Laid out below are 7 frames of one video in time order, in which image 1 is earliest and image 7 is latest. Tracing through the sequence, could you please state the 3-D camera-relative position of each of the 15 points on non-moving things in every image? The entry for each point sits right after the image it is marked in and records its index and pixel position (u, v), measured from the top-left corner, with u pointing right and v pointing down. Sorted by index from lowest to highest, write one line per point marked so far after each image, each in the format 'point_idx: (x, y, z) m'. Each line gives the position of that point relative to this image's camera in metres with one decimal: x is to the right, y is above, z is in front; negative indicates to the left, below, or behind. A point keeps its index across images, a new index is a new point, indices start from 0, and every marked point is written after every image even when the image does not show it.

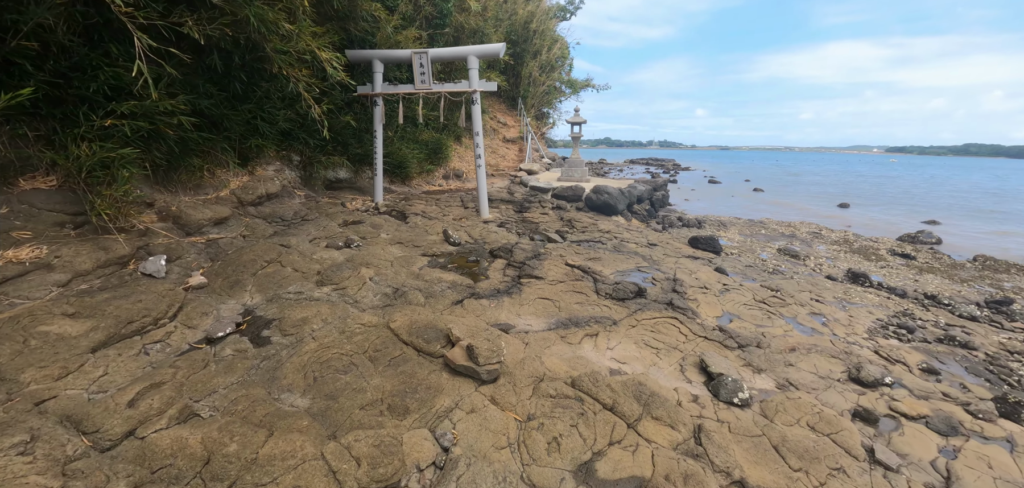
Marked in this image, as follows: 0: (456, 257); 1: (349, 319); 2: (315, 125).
0: (-0.7, -0.2, +5.3) m
1: (-1.2, -0.6, +3.1) m
2: (-3.2, +2.0, +6.7) m
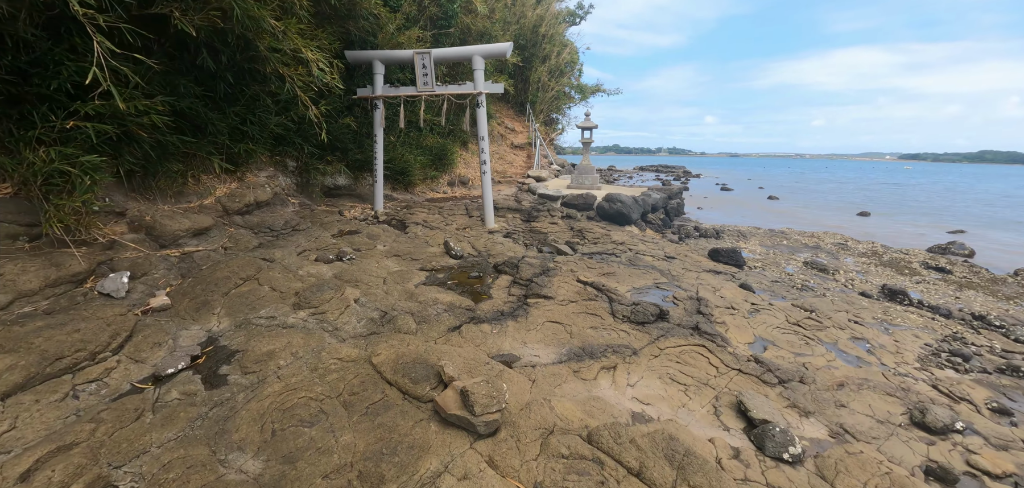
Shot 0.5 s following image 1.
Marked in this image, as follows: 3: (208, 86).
0: (-0.6, -0.3, +4.8) m
1: (-1.2, -0.7, +2.6) m
2: (-3.1, +1.8, +6.3) m
3: (-3.6, +1.9, +4.9) m
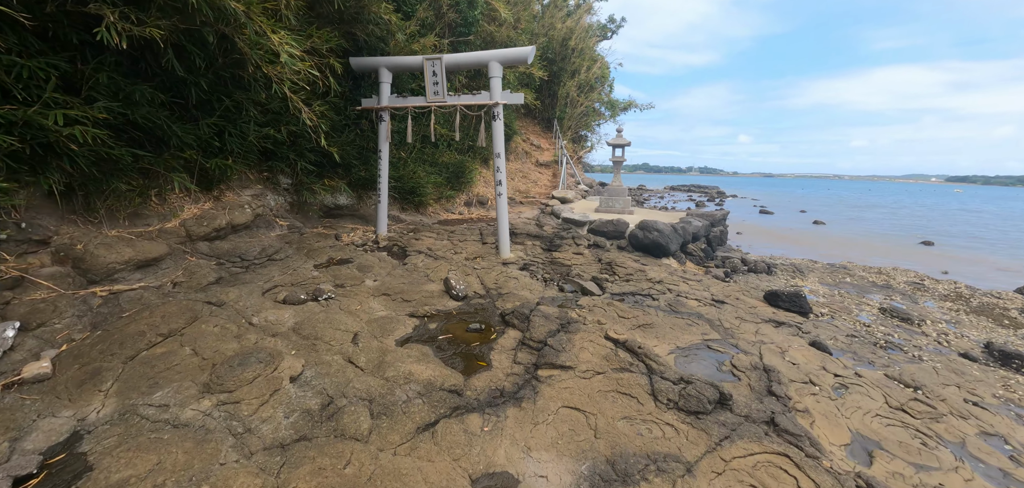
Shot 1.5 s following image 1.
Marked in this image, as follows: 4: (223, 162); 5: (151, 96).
0: (-0.5, -0.7, +3.9) m
1: (-1.3, -1.0, +1.7) m
2: (-2.9, +1.4, +5.6) m
3: (-3.5, +1.6, +4.2) m
4: (-3.2, +0.9, +4.6) m
5: (-3.4, +1.4, +3.8) m
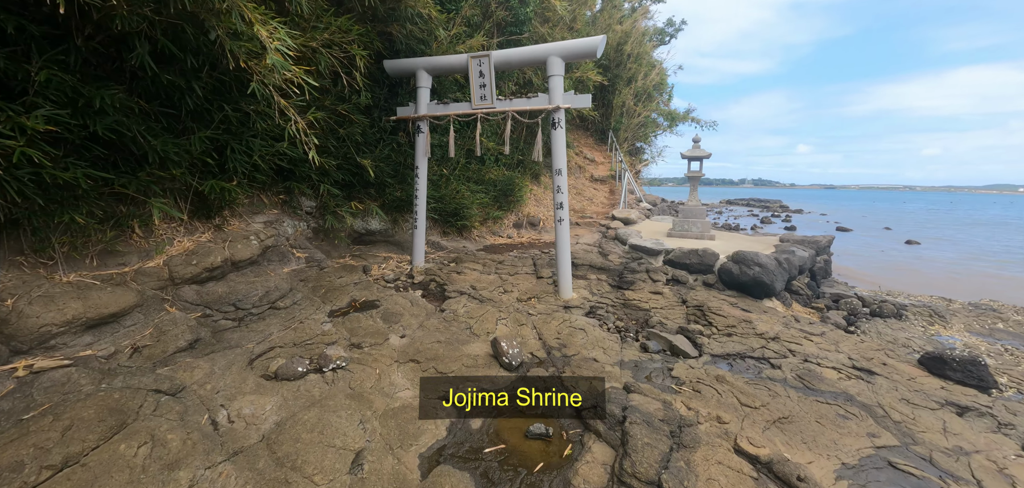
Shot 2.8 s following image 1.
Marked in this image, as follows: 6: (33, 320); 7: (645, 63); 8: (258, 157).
0: (0.0, -1.1, +2.7) m
1: (-1.0, -1.3, +0.6) m
2: (-2.1, +1.0, +4.7) m
3: (-2.9, +1.2, +3.4) m
4: (-2.6, +0.5, +3.7) m
5: (-2.8, +1.0, +3.0) m
6: (-2.9, -0.5, +2.5) m
7: (+4.5, +6.1, +13.6) m
8: (-2.5, +0.9, +4.0) m
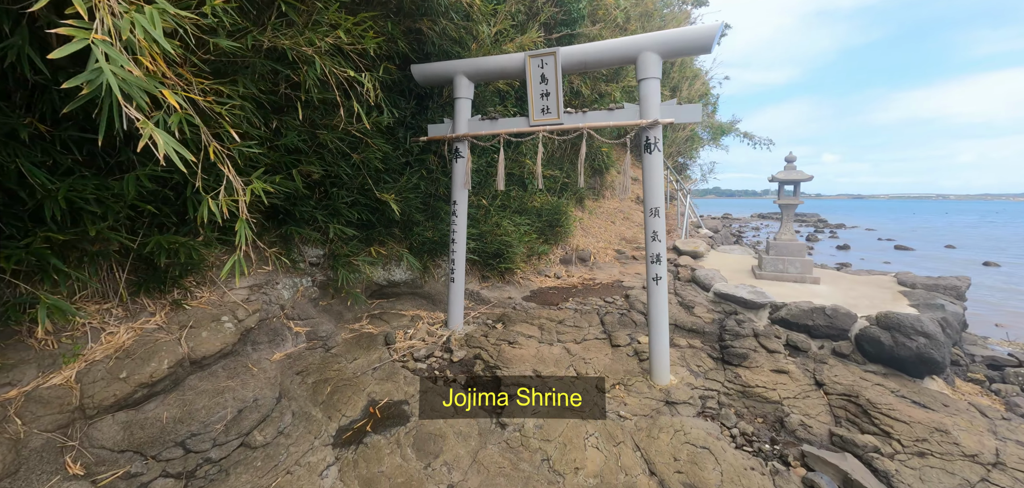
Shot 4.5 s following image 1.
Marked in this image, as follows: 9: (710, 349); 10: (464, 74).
0: (+0.5, -1.6, +1.3) m
1: (-0.5, -1.8, -0.8) m
2: (-1.5, +0.4, +3.5) m
3: (-2.3, +0.7, +2.2) m
4: (-2.0, 0.0, +2.5) m
5: (-2.3, +0.5, +1.8) m
6: (-2.3, -1.0, +1.3) m
7: (+5.5, +5.3, +12.3) m
8: (-1.9, +0.3, +2.8) m
9: (+2.1, -1.1, +4.3) m
10: (-0.4, +1.6, +3.9) m
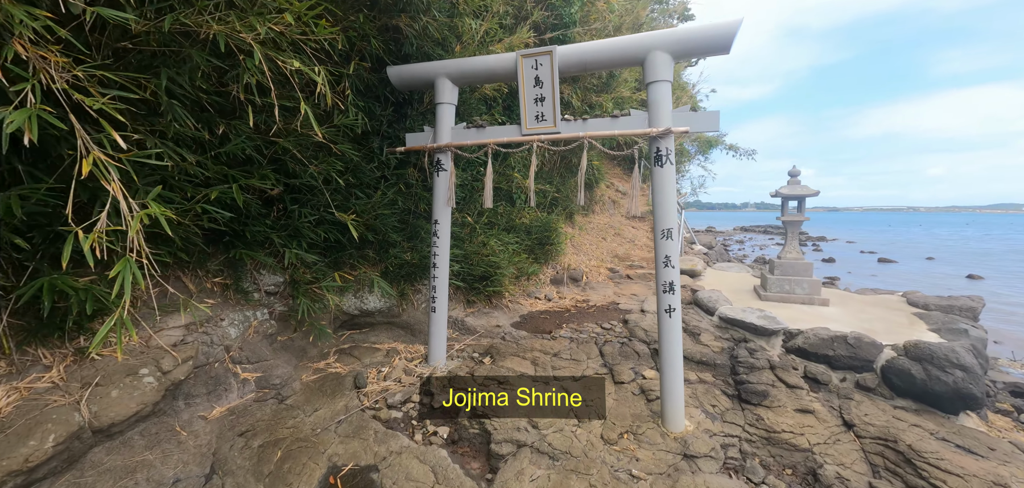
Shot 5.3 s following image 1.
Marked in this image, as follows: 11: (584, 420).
0: (+0.6, -1.8, +0.8) m
1: (-0.4, -1.8, -1.3) m
2: (-1.6, +0.2, +2.9) m
3: (-2.3, +0.5, +1.6) m
4: (-2.0, -0.2, +1.9) m
5: (-2.3, +0.3, +1.2) m
6: (-2.3, -1.1, +0.7) m
7: (+5.0, +4.8, +12.1) m
8: (-1.9, +0.1, +2.2) m
9: (+2.0, -1.3, +3.8) m
10: (-0.5, +1.4, +3.4) m
11: (+0.5, -1.4, +3.1) m
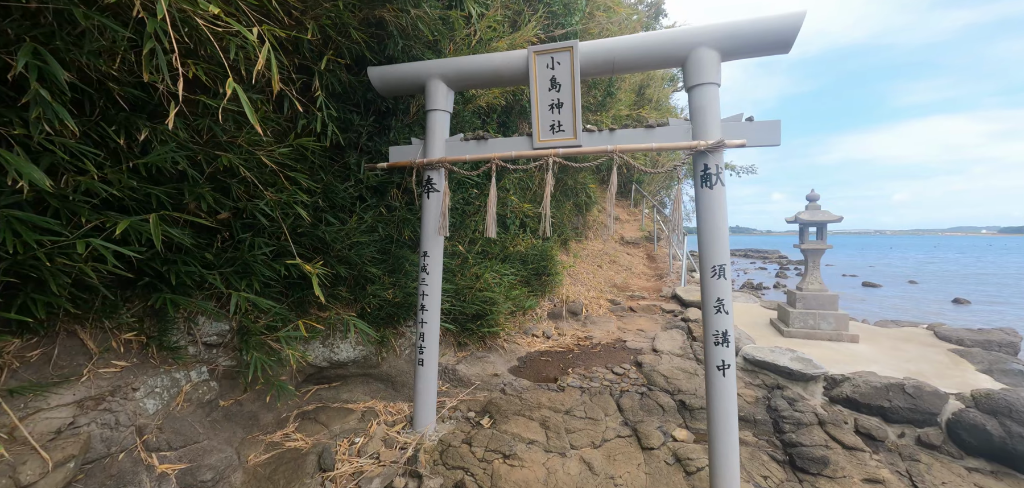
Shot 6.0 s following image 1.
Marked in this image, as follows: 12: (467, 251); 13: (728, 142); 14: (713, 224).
0: (+0.7, -1.9, +0.1) m
1: (-0.1, -1.8, -2.1) m
2: (-1.5, 0.0, +2.2) m
3: (-2.1, +0.3, +0.9) m
4: (-1.9, -0.4, +1.2) m
5: (-2.1, +0.2, +0.5) m
6: (-2.1, -1.2, -0.2) m
7: (+4.6, +4.1, +12.0) m
8: (-1.8, -0.1, +1.5) m
9: (+2.0, -1.6, +3.2) m
10: (-0.5, +1.2, +2.9) m
11: (+0.6, -1.6, +2.4) m
12: (-0.5, 0.0, +4.3) m
13: (+1.2, +0.6, +2.4) m
14: (+1.2, +0.1, +2.4) m
